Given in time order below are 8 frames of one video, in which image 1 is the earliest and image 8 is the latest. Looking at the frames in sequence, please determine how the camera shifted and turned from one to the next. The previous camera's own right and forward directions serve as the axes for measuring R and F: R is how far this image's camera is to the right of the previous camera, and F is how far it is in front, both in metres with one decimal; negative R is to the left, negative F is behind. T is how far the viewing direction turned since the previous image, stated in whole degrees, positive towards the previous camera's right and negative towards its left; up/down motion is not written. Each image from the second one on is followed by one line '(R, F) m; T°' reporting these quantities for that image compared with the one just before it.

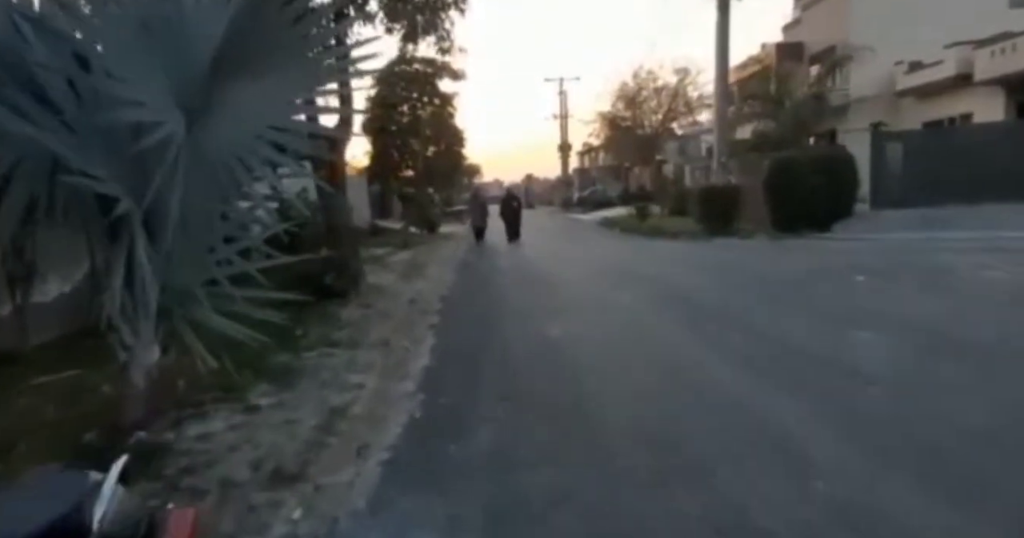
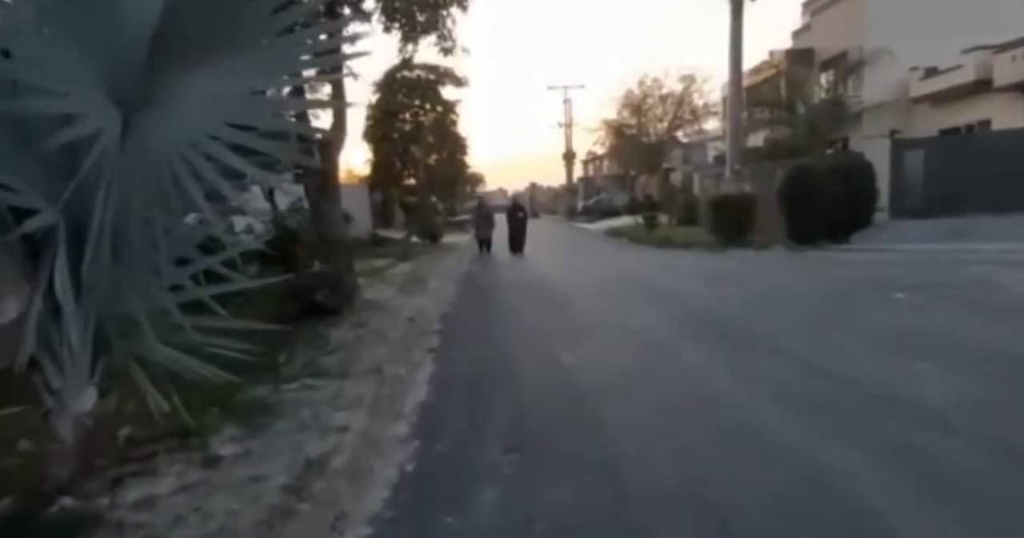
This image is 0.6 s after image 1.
(-0.1, +0.9) m; 0°
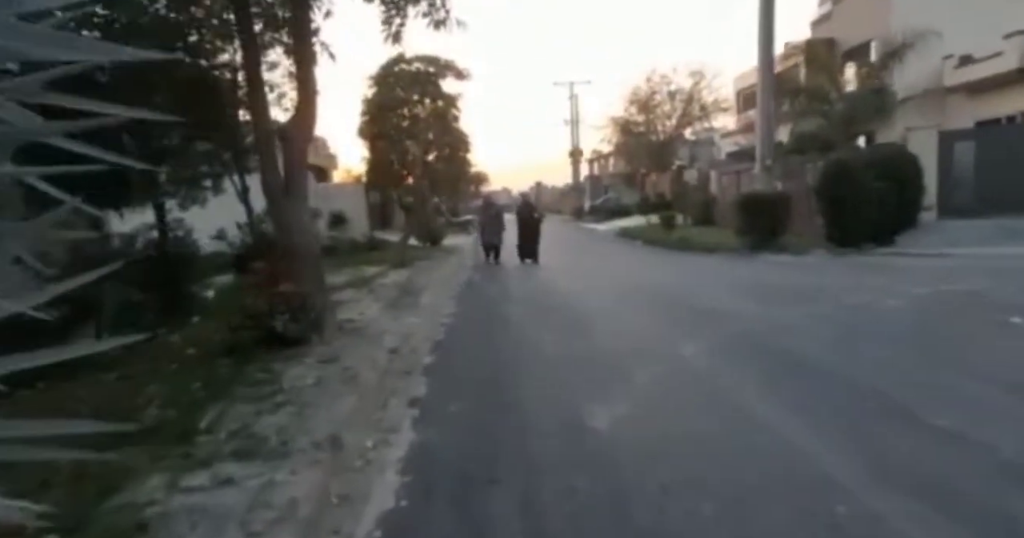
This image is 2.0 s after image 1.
(-0.1, +2.2) m; 0°
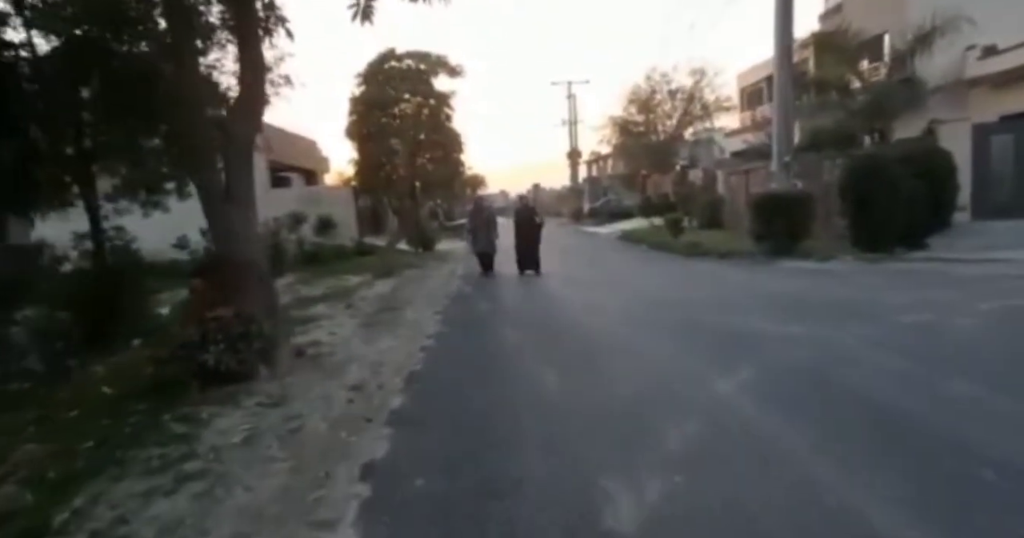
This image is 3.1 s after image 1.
(+0.1, +1.6) m; 0°
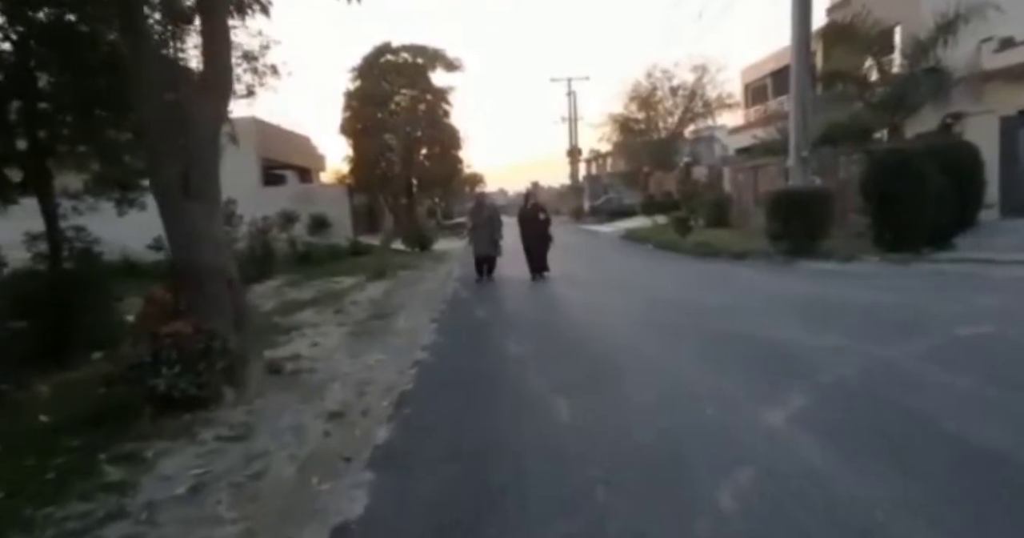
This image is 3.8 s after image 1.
(-0.1, +1.0) m; 0°
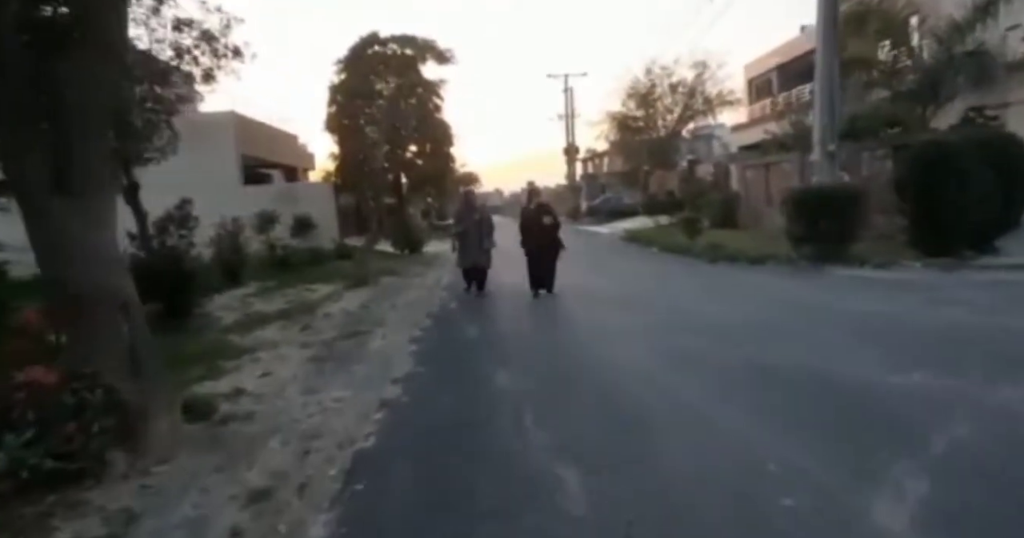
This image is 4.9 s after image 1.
(0.0, +1.7) m; 0°
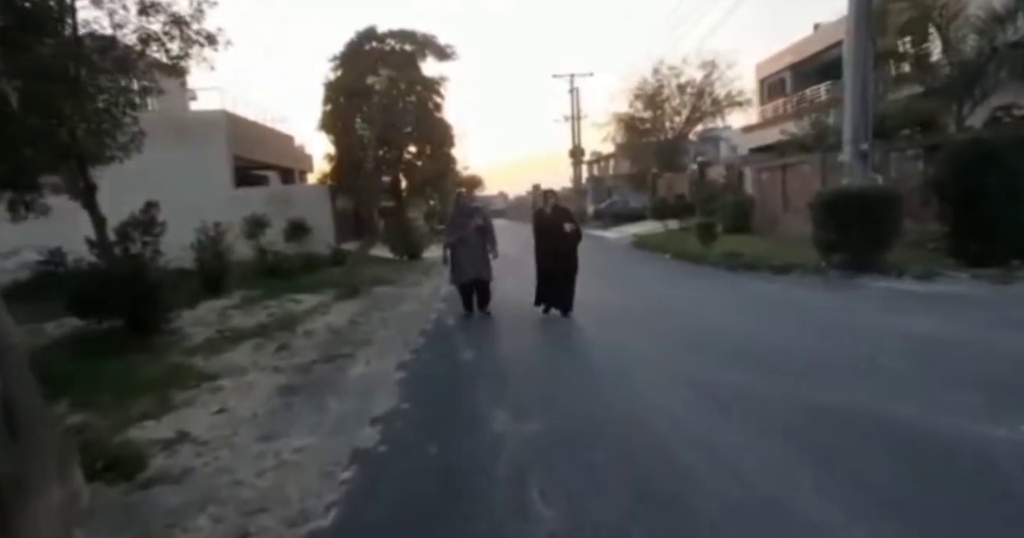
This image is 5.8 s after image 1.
(0.0, +1.2) m; 0°
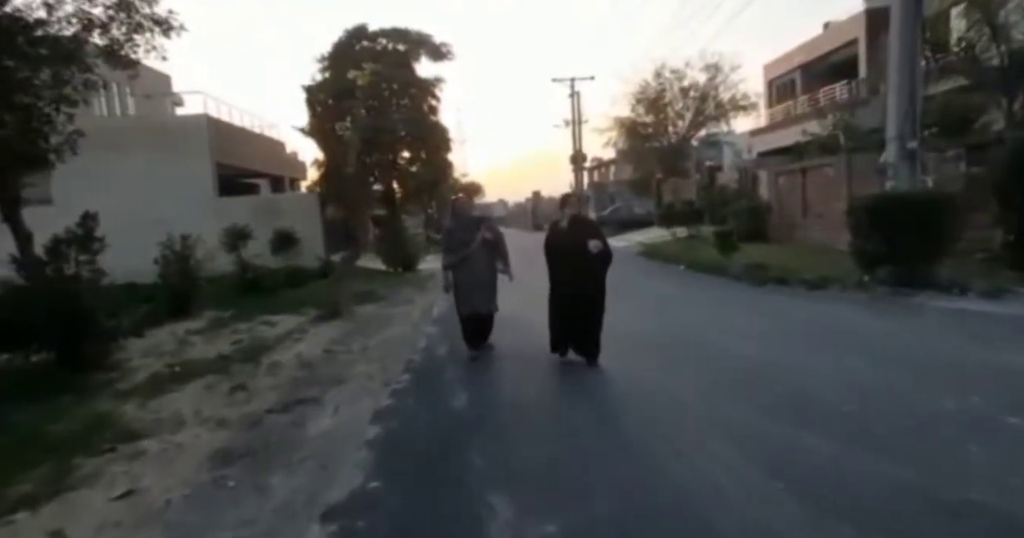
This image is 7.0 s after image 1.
(0.0, +1.6) m; 0°
